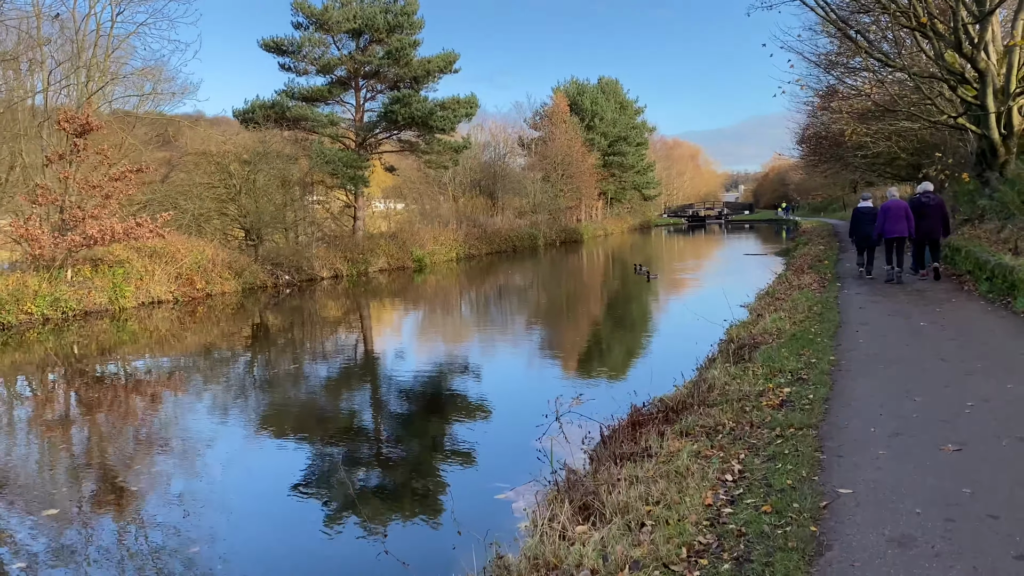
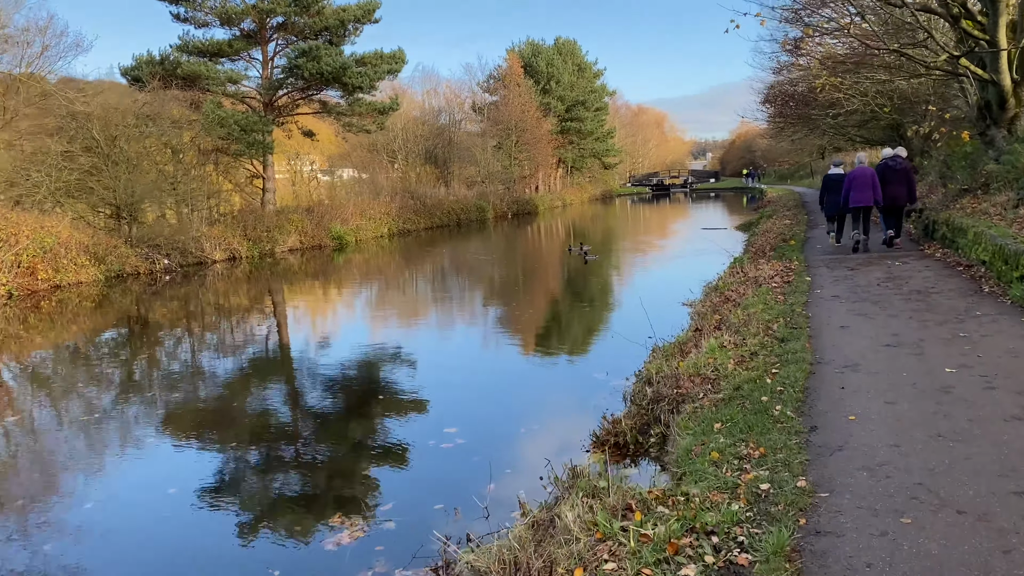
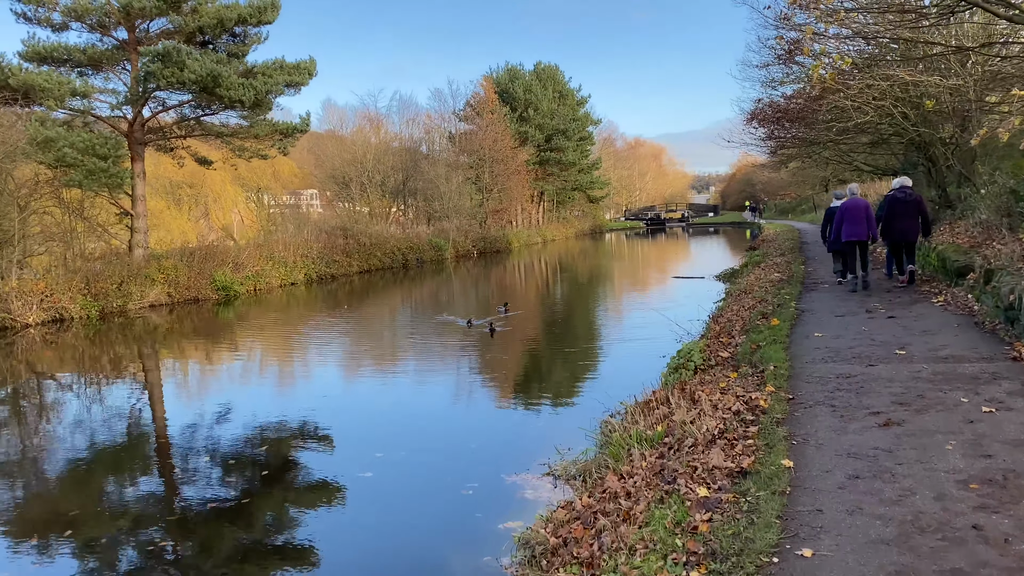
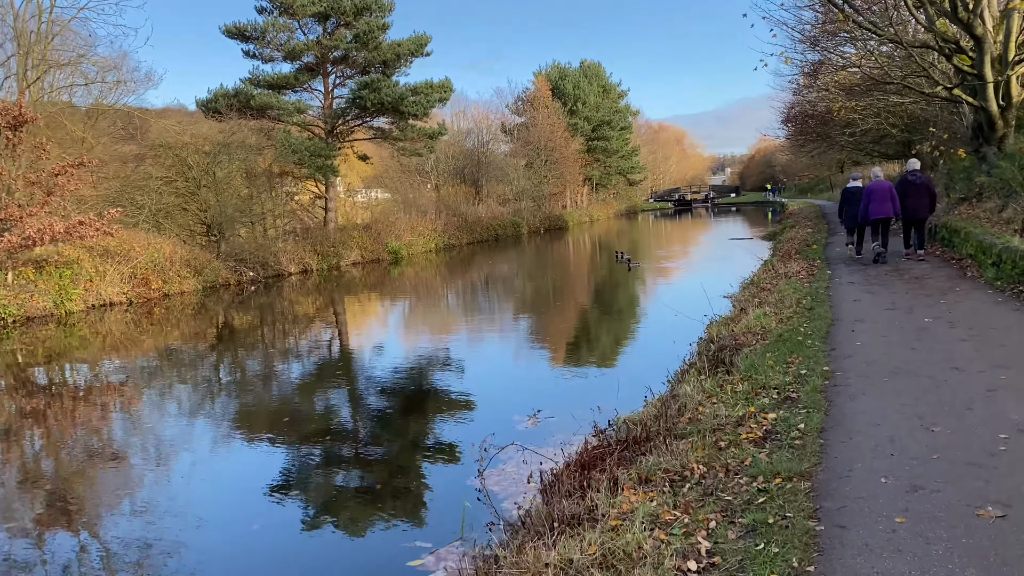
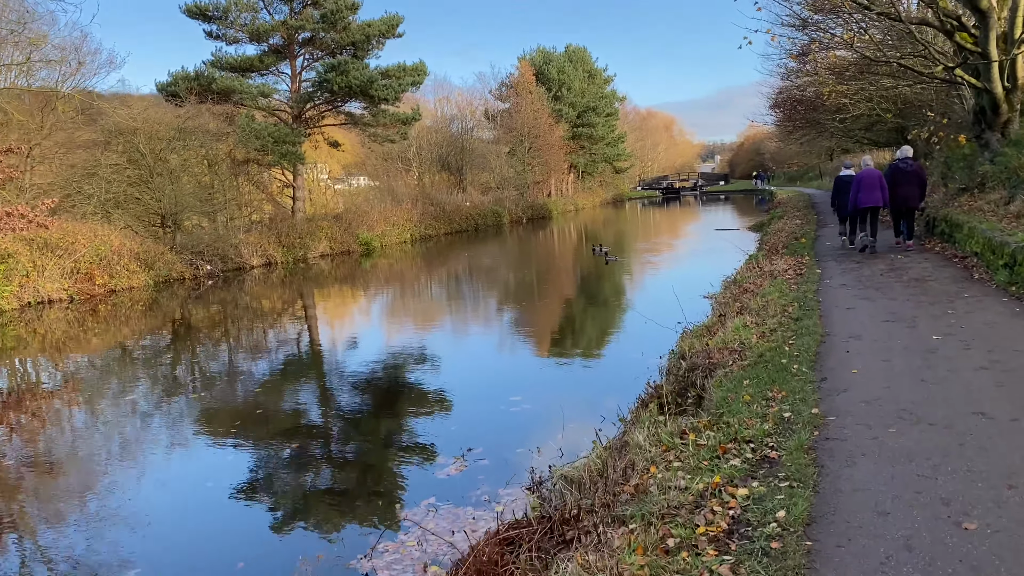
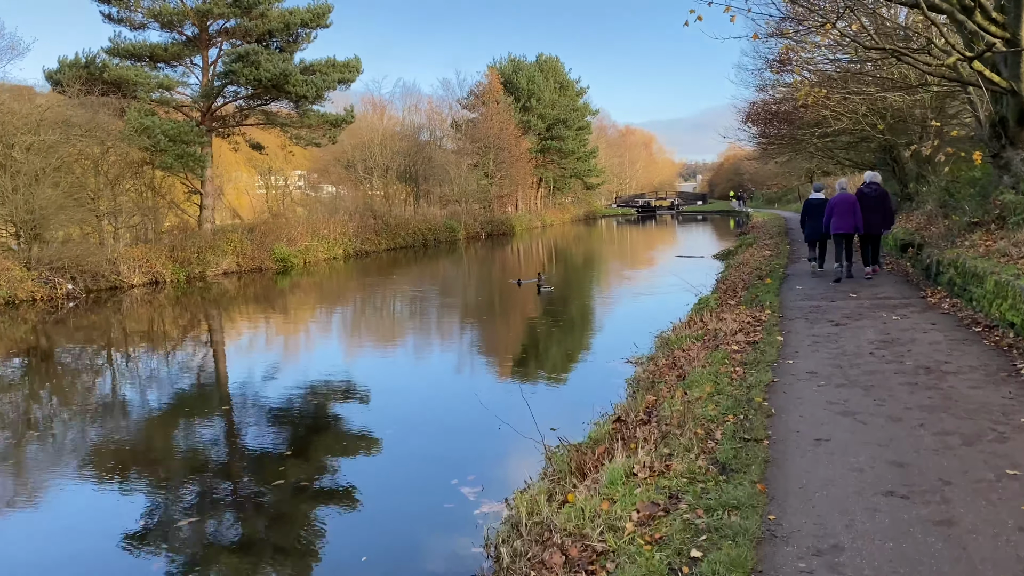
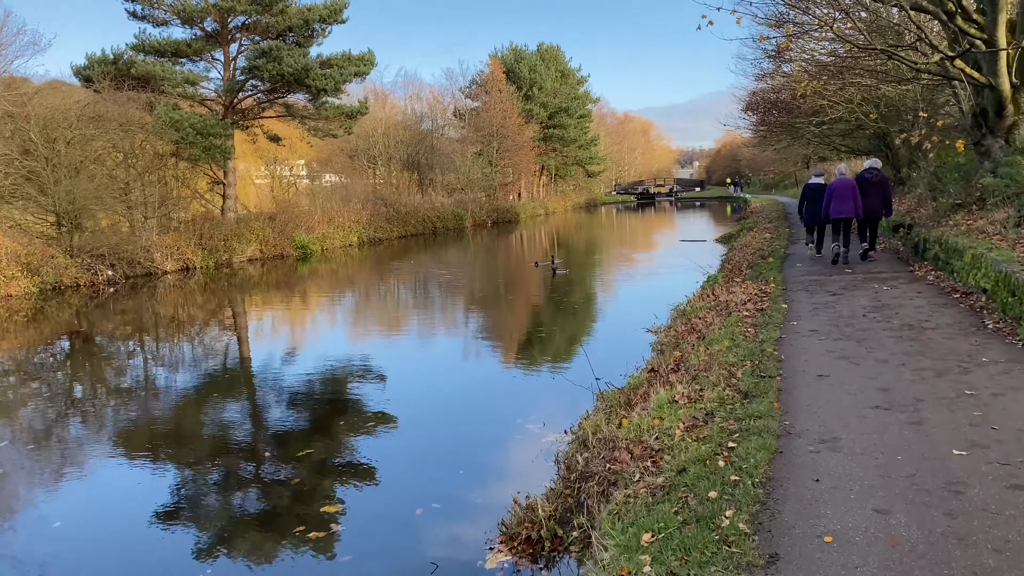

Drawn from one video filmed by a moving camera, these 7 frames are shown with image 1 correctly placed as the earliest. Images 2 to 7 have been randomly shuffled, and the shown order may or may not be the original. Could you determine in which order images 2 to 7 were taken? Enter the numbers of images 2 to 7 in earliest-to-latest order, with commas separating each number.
4, 5, 2, 7, 6, 3
